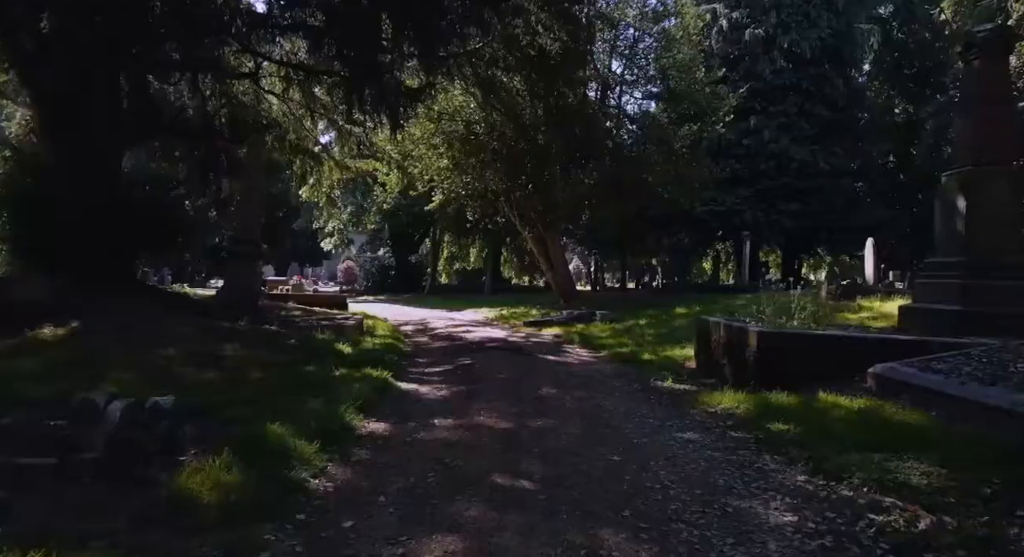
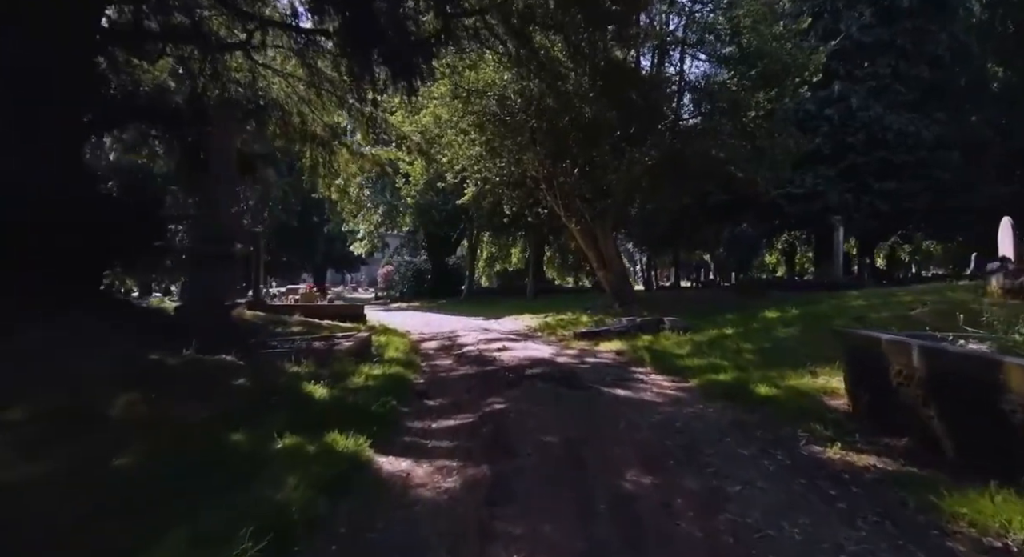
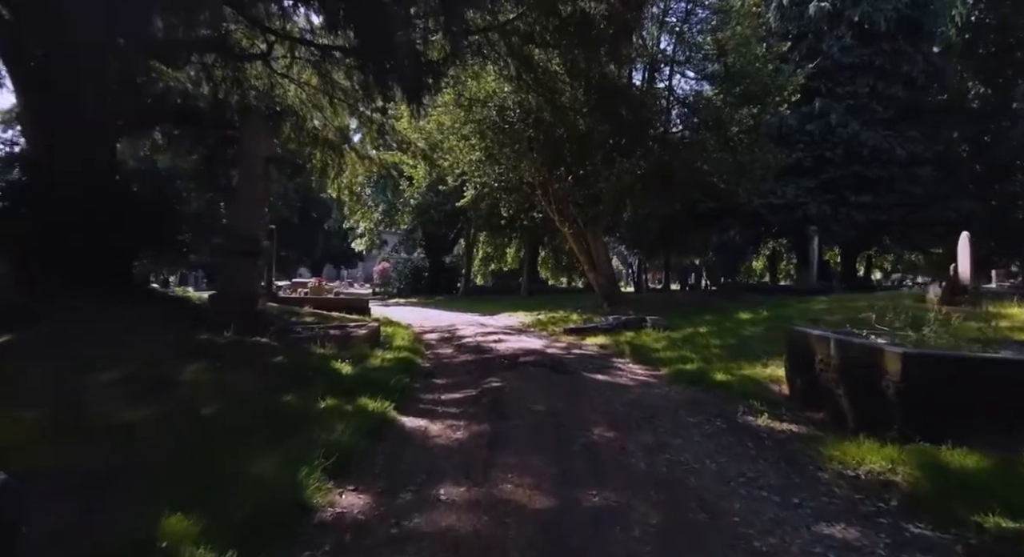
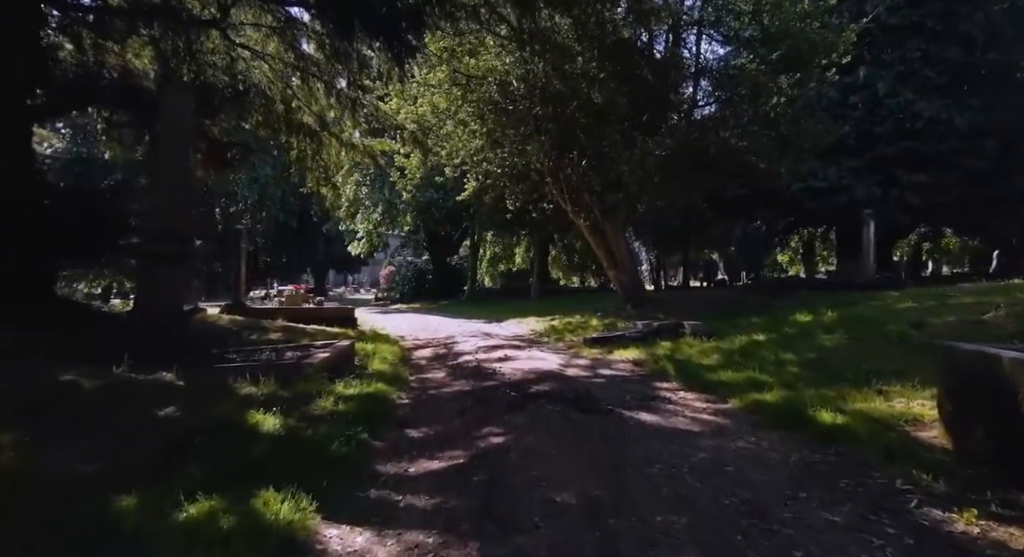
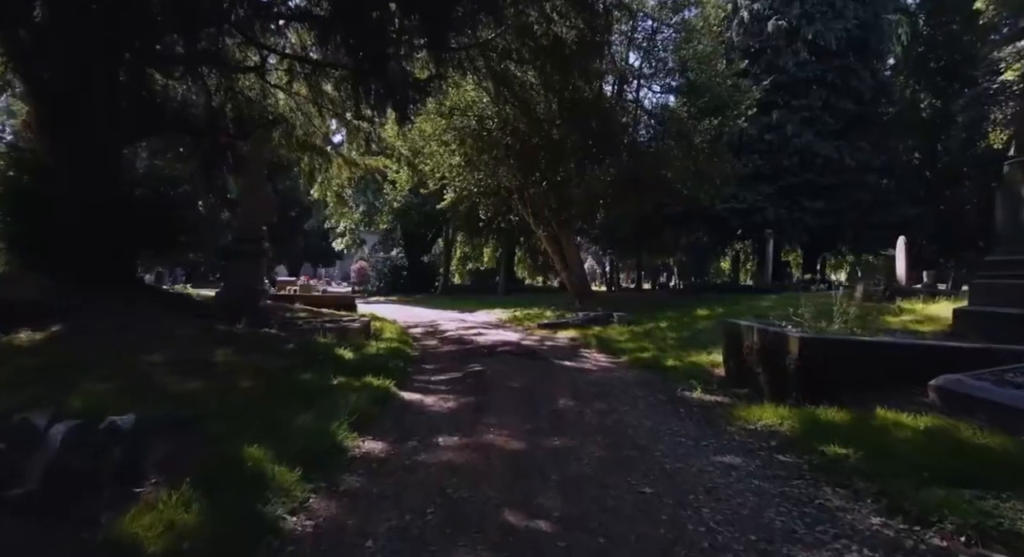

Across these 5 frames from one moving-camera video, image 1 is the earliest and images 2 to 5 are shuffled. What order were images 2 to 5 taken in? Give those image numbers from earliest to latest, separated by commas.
5, 3, 2, 4
